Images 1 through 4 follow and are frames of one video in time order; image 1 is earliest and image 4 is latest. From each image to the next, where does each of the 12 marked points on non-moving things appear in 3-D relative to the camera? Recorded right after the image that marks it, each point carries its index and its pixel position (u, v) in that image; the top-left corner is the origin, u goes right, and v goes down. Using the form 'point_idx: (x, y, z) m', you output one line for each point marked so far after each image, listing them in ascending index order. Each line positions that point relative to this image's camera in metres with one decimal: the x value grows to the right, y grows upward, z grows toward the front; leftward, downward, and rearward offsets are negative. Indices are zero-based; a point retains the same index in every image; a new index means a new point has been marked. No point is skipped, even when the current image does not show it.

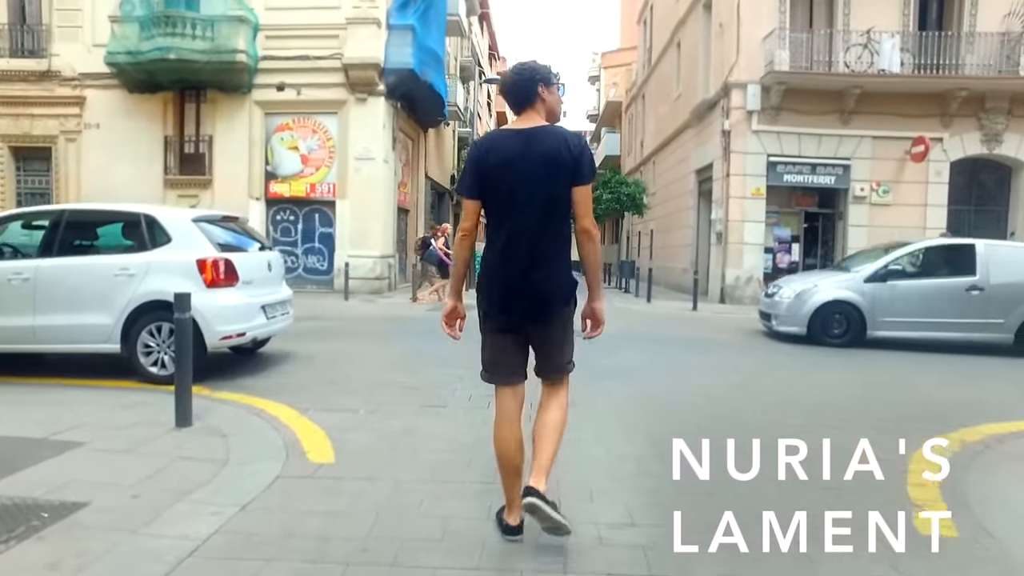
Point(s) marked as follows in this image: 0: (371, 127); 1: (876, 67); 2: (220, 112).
0: (-4.3, +4.9, +19.3) m
1: (+10.2, +6.2, +17.8) m
2: (-9.0, +5.4, +19.6) m
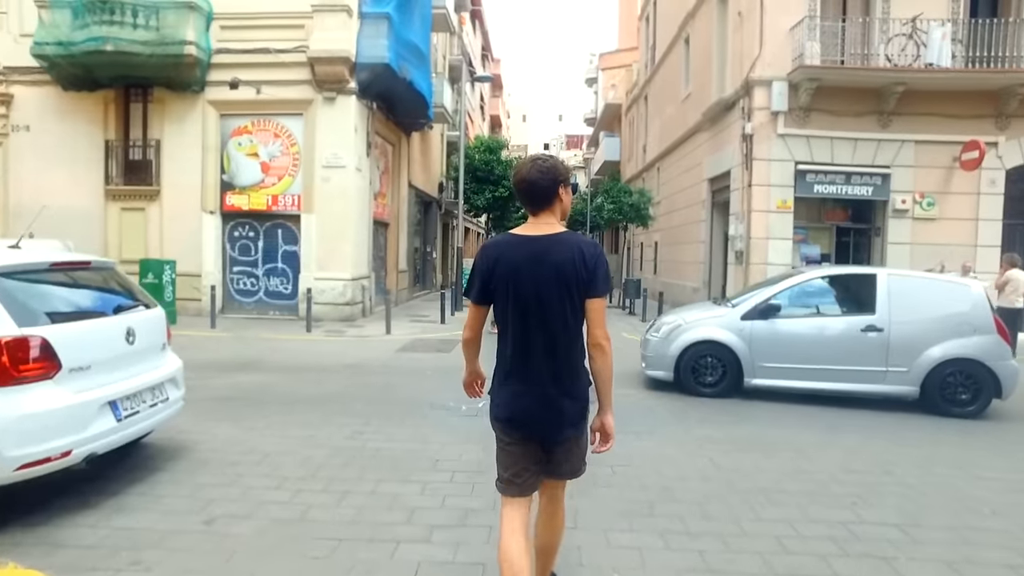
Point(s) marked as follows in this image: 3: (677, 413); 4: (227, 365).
0: (-4.5, +4.2, +16.8) m
1: (+9.9, +5.5, +15.4) m
2: (-9.2, +4.7, +17.1) m
3: (+2.1, -1.6, +8.0) m
4: (-4.7, -1.3, +10.4) m
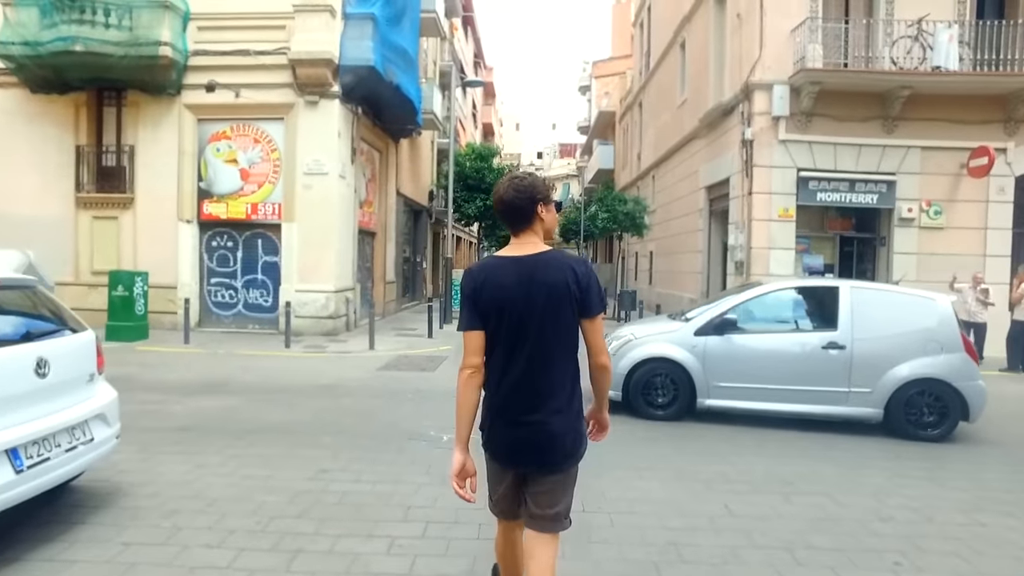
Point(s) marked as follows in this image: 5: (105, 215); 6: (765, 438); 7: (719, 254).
0: (-4.7, +3.9, +16.1) m
1: (+9.7, +5.2, +14.9) m
2: (-9.4, +4.4, +16.3) m
3: (+1.9, -1.8, +7.3) m
4: (-4.8, -1.5, +9.6) m
5: (-10.5, +1.9, +16.5) m
6: (+3.0, -1.8, +7.6) m
7: (+6.2, +1.0, +19.2) m
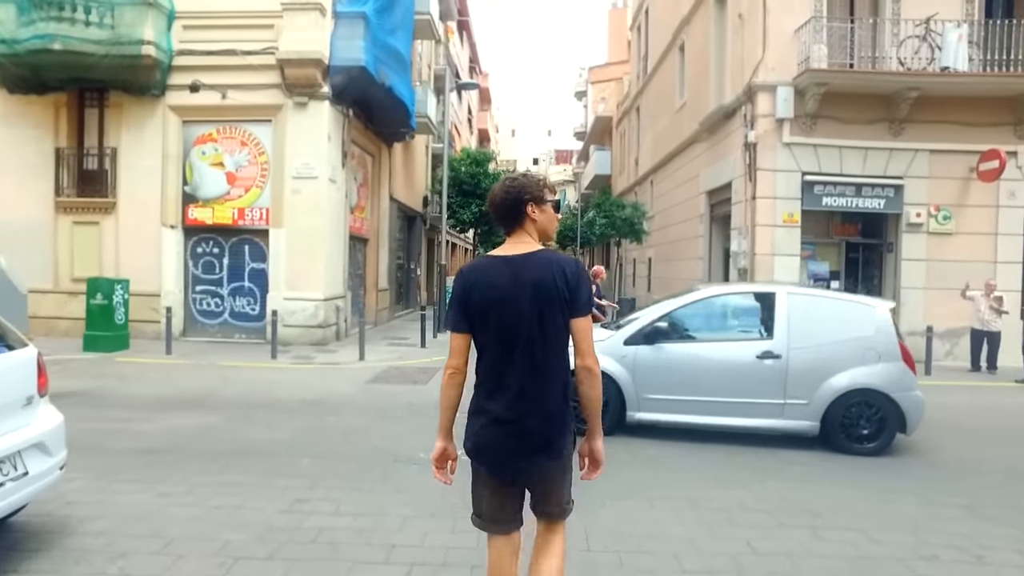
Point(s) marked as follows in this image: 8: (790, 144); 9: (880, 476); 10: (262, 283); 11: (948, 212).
0: (-4.8, +3.7, +15.6) m
1: (+9.6, +5.1, +14.4) m
2: (-9.5, +4.2, +15.8) m
3: (+1.9, -1.9, +6.7) m
4: (-4.9, -1.6, +9.0) m
5: (-10.6, +1.7, +15.9) m
6: (+3.0, -1.9, +7.0) m
7: (+6.1, +0.8, +18.7) m
8: (+6.5, +3.4, +14.9) m
9: (+3.8, -2.0, +6.6) m
10: (-6.3, +0.1, +16.1) m
11: (+10.2, +1.8, +15.0) m
